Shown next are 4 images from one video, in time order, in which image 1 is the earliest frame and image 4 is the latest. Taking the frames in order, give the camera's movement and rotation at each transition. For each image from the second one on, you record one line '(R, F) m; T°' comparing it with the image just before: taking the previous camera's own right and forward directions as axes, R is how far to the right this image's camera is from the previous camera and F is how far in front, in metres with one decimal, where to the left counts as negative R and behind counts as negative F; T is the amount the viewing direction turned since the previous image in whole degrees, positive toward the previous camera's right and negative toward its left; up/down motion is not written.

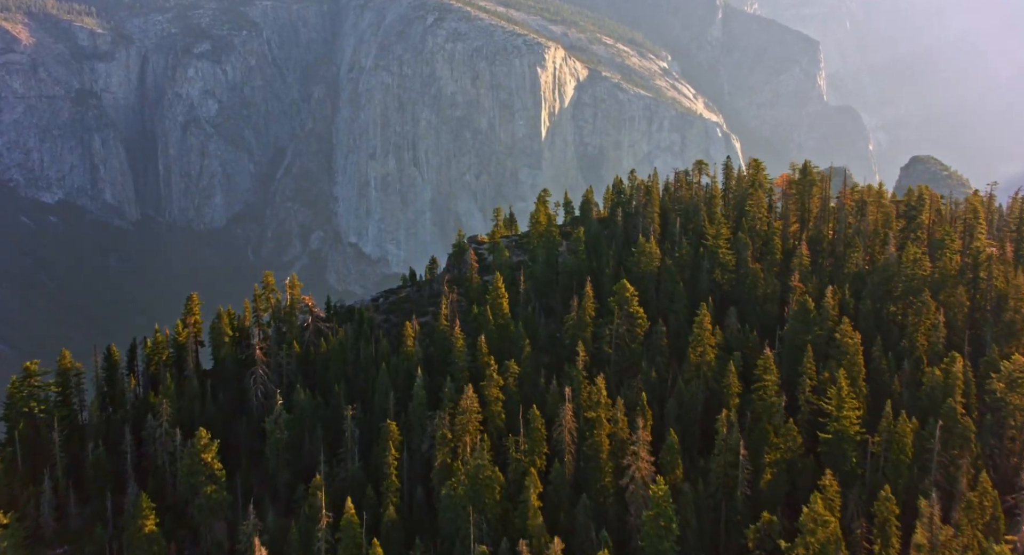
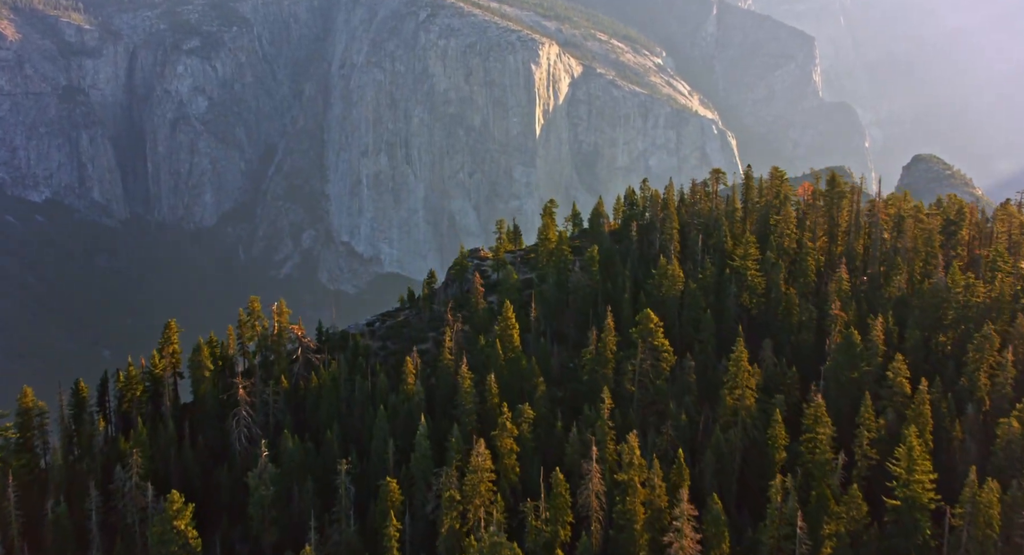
(-0.5, +3.8) m; 0°
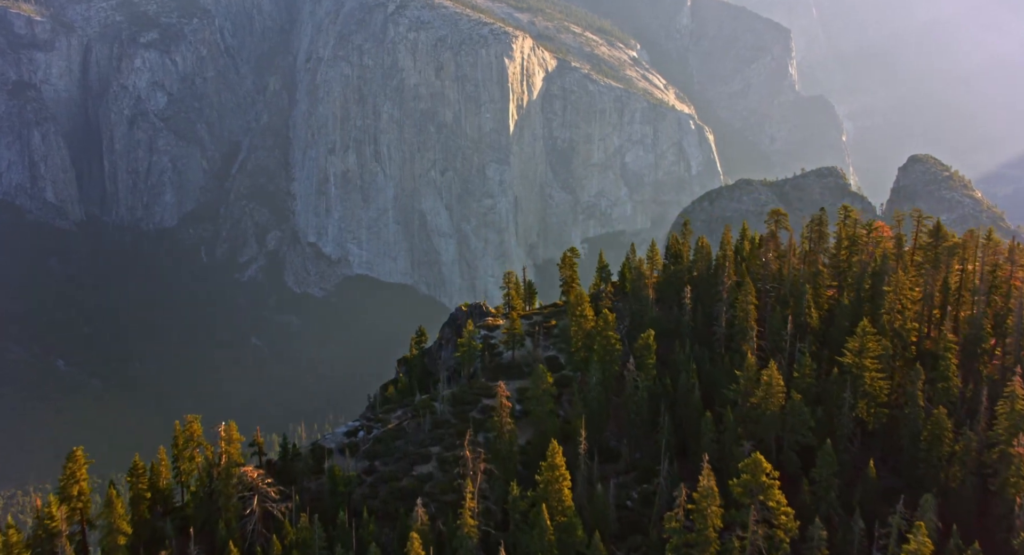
(-1.6, +11.0) m; +1°
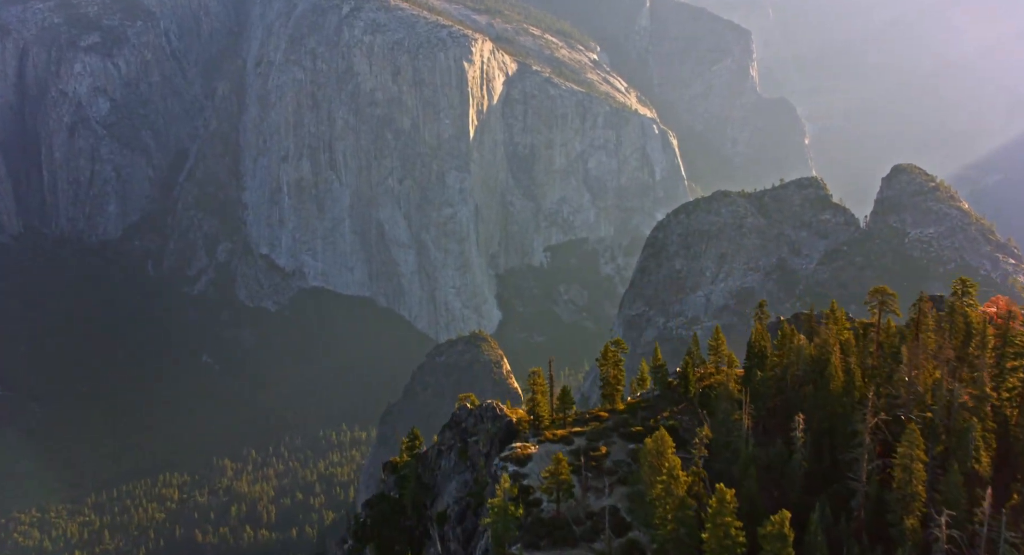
(-1.9, +11.1) m; +2°
